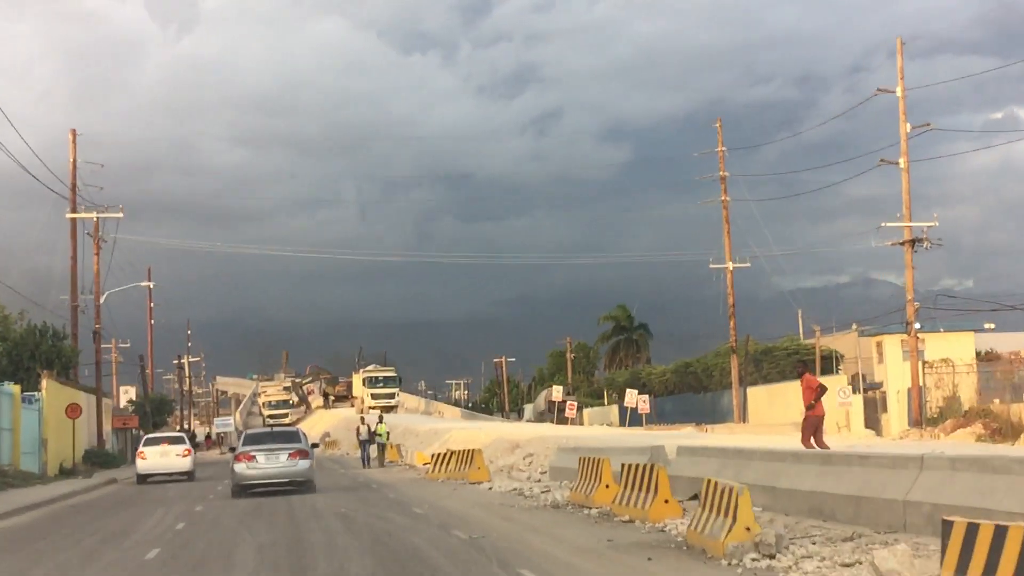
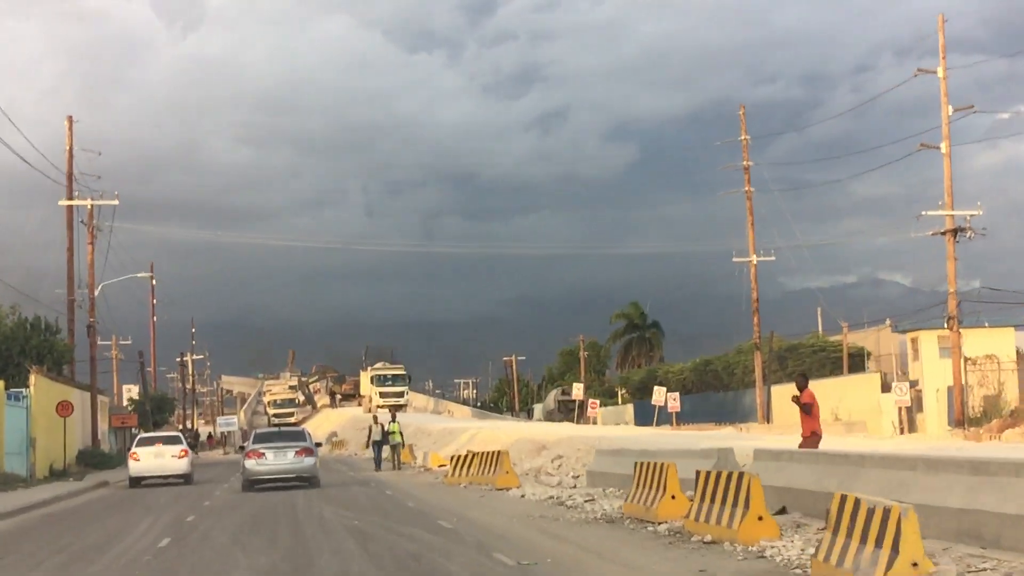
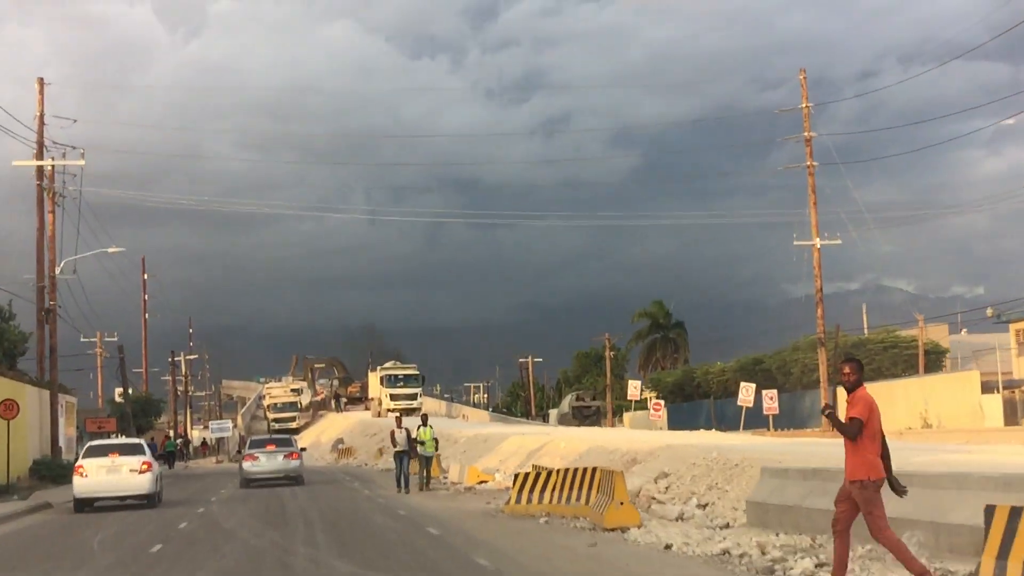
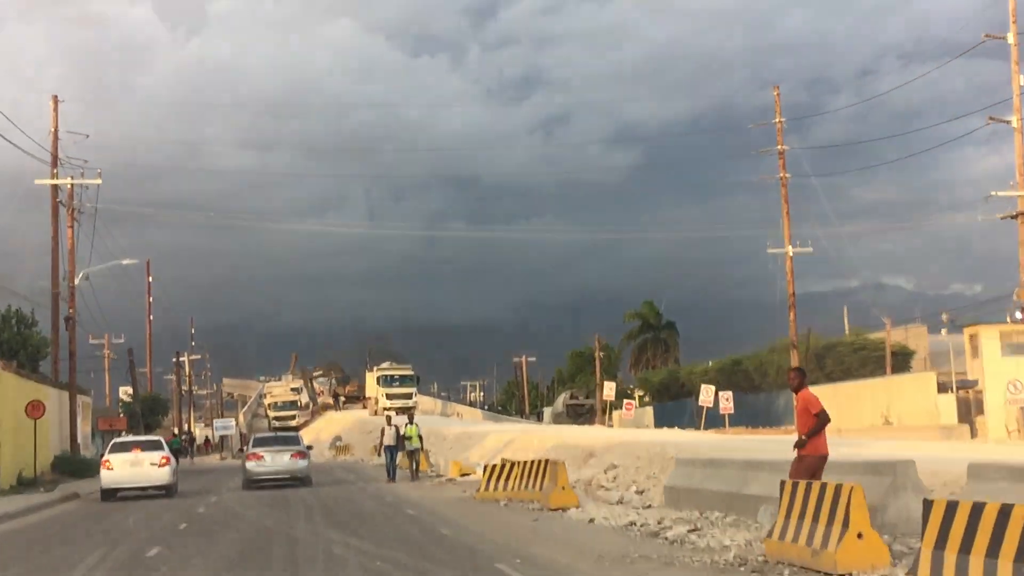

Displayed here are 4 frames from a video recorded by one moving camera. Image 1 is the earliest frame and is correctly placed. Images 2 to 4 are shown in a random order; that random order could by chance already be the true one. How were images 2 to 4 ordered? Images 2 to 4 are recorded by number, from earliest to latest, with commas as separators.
2, 4, 3
